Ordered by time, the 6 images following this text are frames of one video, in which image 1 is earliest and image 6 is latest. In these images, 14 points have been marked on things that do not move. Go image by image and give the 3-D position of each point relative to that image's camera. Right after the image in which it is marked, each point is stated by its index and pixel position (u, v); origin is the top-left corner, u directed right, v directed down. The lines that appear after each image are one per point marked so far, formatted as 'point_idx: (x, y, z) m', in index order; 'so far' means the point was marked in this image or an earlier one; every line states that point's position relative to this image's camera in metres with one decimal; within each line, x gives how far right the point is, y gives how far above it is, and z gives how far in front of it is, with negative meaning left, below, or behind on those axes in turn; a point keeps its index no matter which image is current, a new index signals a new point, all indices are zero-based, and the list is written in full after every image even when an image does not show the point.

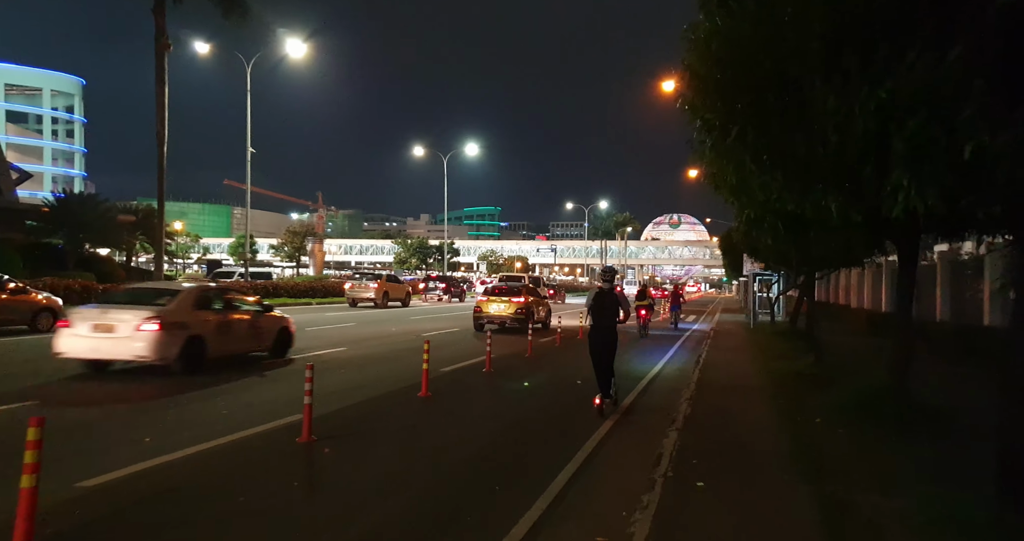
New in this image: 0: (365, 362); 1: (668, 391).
0: (-3.6, -2.2, +12.5) m
1: (+3.0, -2.3, +10.2) m
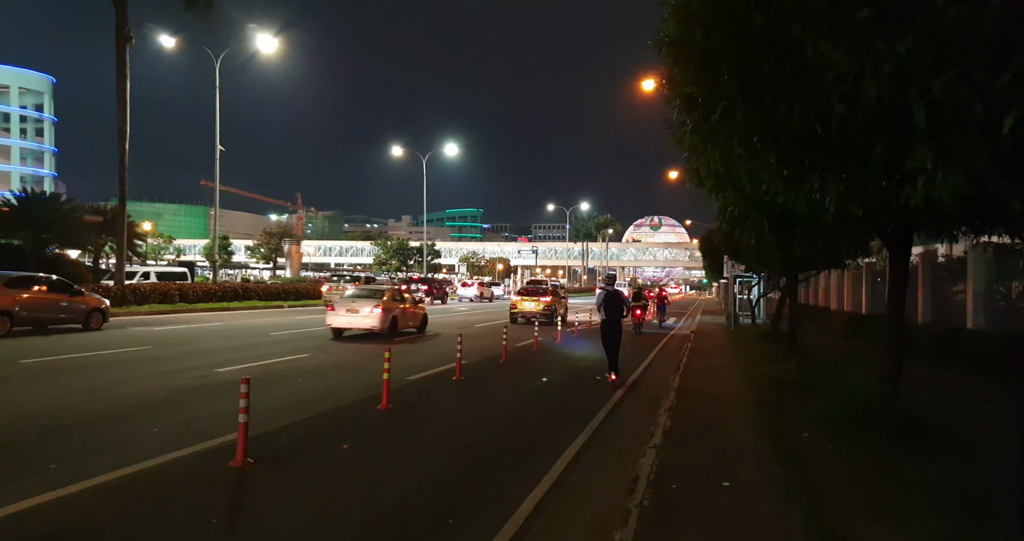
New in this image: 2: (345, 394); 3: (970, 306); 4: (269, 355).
0: (-4.2, -2.3, +11.8) m
1: (+2.5, -2.4, +9.6) m
2: (-3.1, -2.3, +9.5) m
3: (+11.8, -1.0, +13.4) m
4: (-6.7, -2.3, +14.3) m
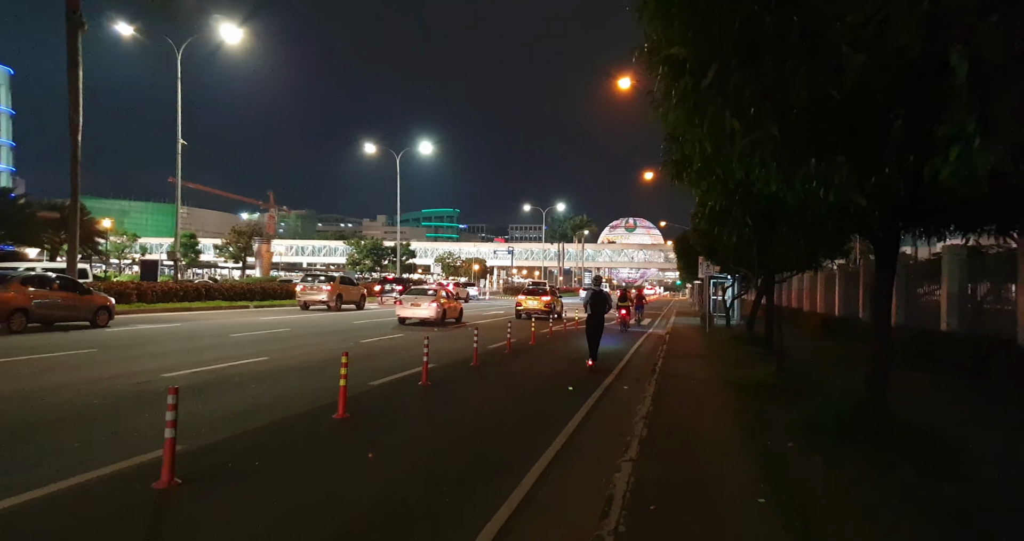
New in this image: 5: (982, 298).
0: (-4.8, -2.2, +11.1) m
1: (+1.9, -2.3, +9.2) m
2: (-3.6, -2.2, +8.8) m
3: (+11.1, -1.0, +13.4) m
4: (-7.5, -2.2, +13.5) m
5: (+10.8, -0.6, +12.0) m
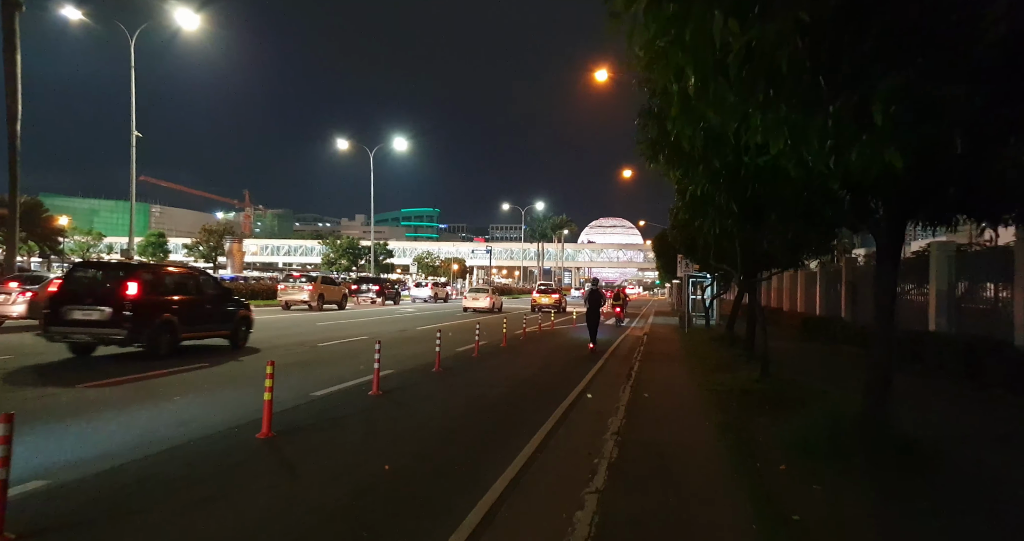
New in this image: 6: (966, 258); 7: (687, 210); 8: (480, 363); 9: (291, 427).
0: (-5.5, -2.2, +9.9) m
1: (+1.3, -2.3, +8.3) m
2: (-4.2, -2.2, +7.7) m
3: (+10.3, -0.9, +12.8) m
4: (-8.3, -2.2, +12.2) m
5: (+10.0, -0.6, +11.4) m
6: (+10.2, +0.3, +11.7) m
7: (+2.6, +0.9, +7.8) m
8: (-0.8, -2.4, +13.4) m
9: (-3.2, -2.2, +7.4) m
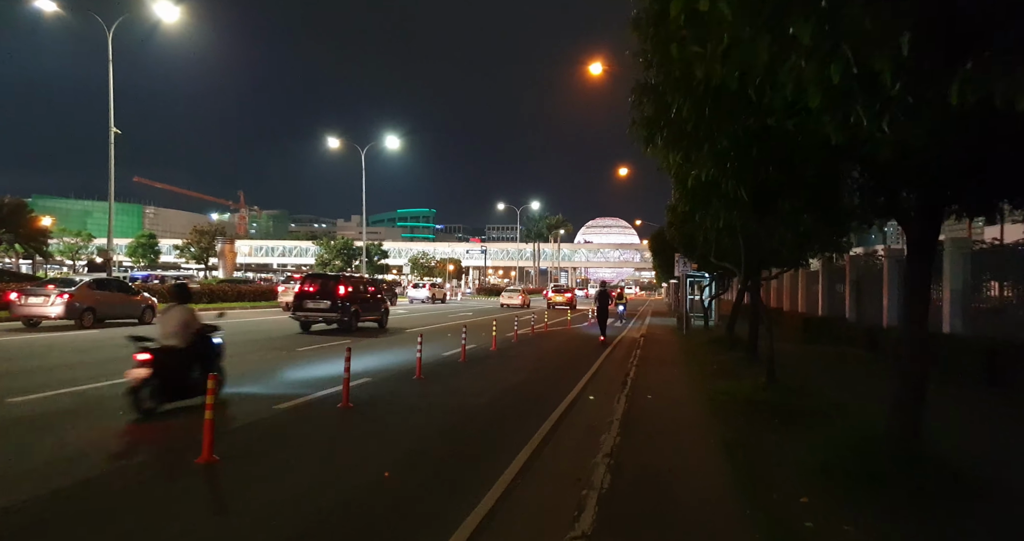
0: (-5.8, -2.2, +9.1) m
1: (+1.0, -2.3, +7.5) m
2: (-4.5, -2.2, +6.9) m
3: (+10.0, -0.9, +12.0) m
4: (-8.6, -2.2, +11.4) m
5: (+9.8, -0.5, +10.6) m
6: (+9.9, +0.4, +11.0) m
7: (+2.4, +0.9, +7.0) m
8: (-1.1, -2.4, +12.6) m
9: (-3.4, -2.2, +6.6) m
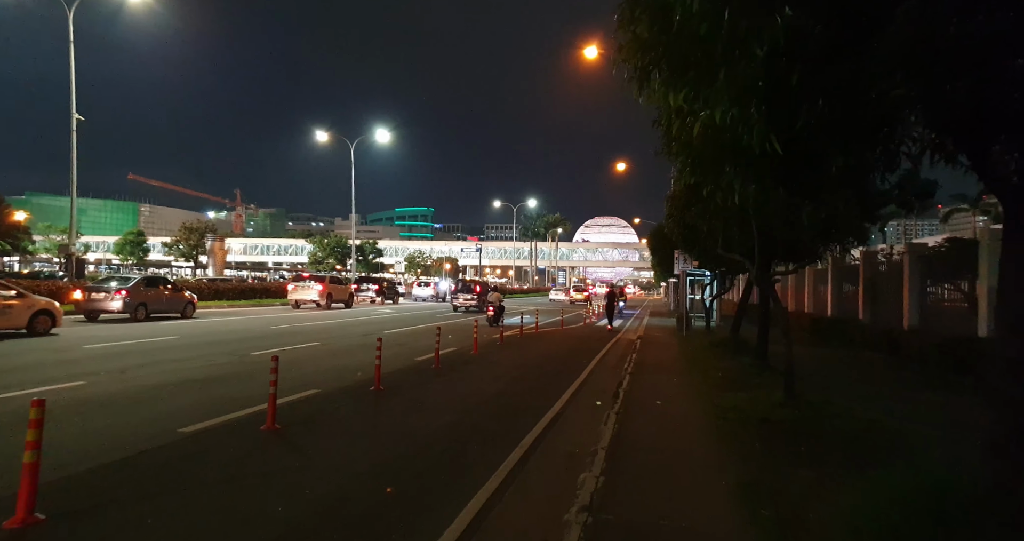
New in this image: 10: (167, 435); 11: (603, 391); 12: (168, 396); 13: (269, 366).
0: (-6.3, -2.1, +7.5) m
1: (+0.6, -2.2, +6.0) m
2: (-5.0, -2.1, +5.3) m
3: (+9.5, -0.8, +10.5) m
4: (-9.0, -2.1, +9.8) m
5: (+9.3, -0.4, +9.1) m
6: (+9.5, +0.5, +9.5) m
7: (+1.9, +1.0, +5.5) m
8: (-1.6, -2.3, +11.1) m
9: (-3.9, -2.1, +5.1) m
10: (-4.5, -2.1, +7.0) m
11: (+1.8, -2.3, +10.0) m
12: (-5.7, -2.1, +8.9) m
13: (-5.3, -2.1, +11.7) m
